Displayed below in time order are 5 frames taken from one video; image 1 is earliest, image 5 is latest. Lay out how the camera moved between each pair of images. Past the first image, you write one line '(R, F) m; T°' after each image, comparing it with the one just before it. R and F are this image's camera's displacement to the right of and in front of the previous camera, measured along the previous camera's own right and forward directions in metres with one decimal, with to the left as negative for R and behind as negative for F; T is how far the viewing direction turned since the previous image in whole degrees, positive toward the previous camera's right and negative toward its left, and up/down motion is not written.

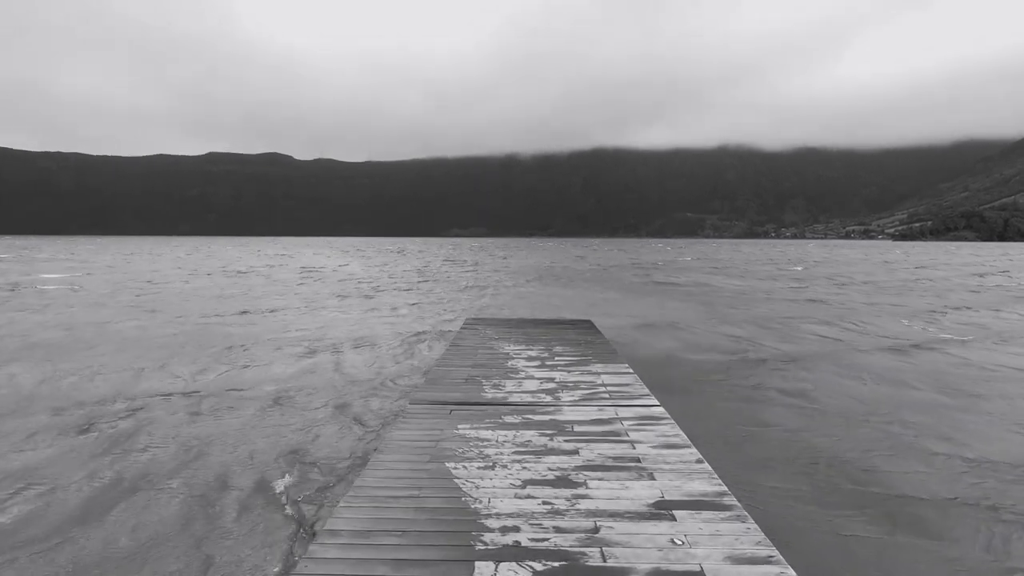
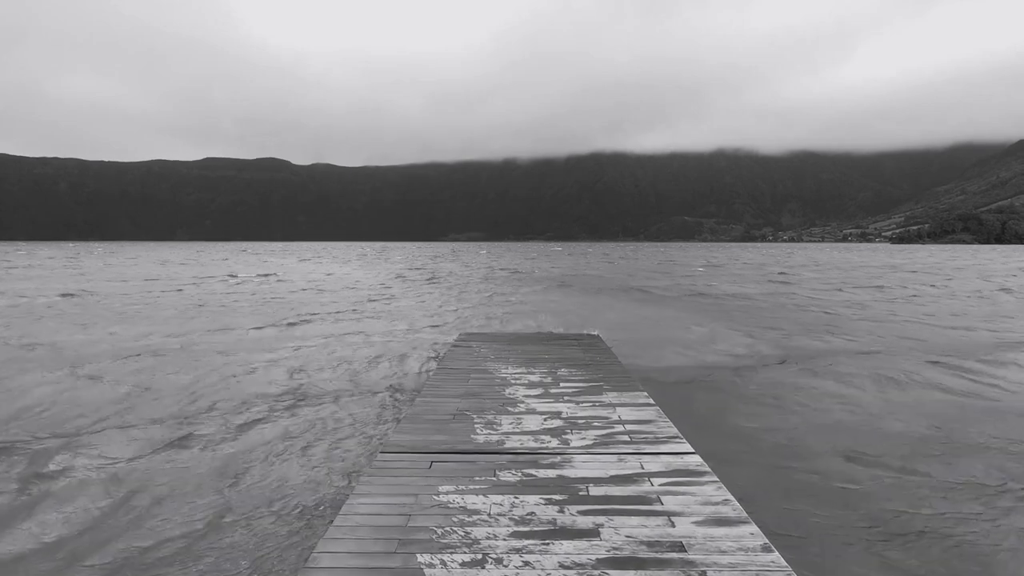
(0.0, +1.4) m; 0°
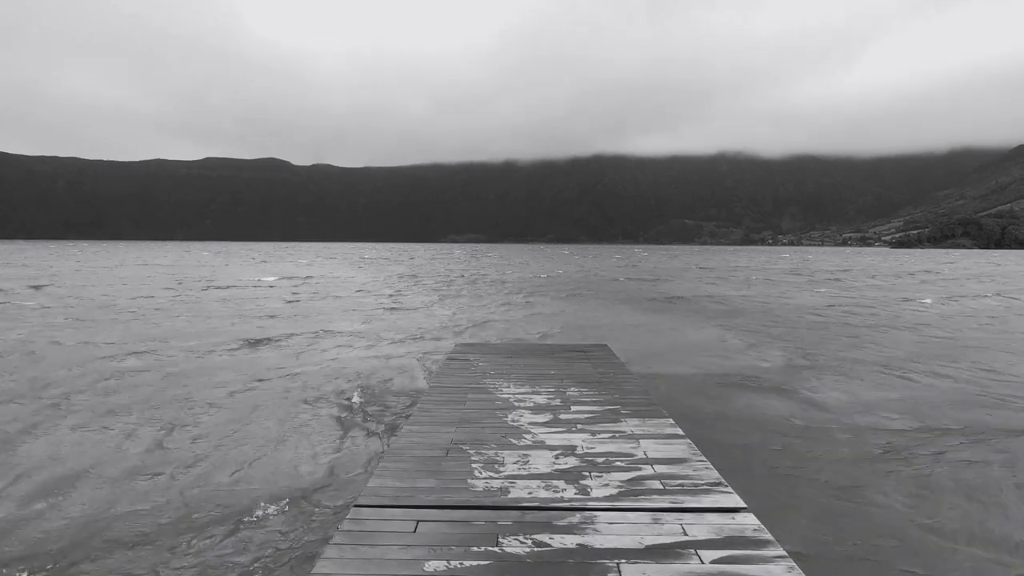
(-0.1, +1.1) m; 0°
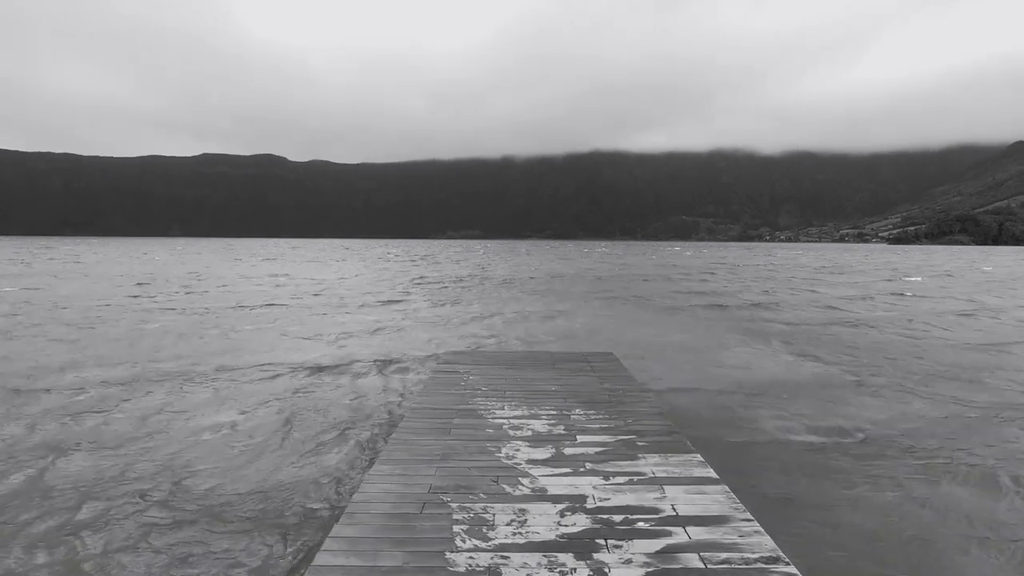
(0.0, +1.2) m; 0°
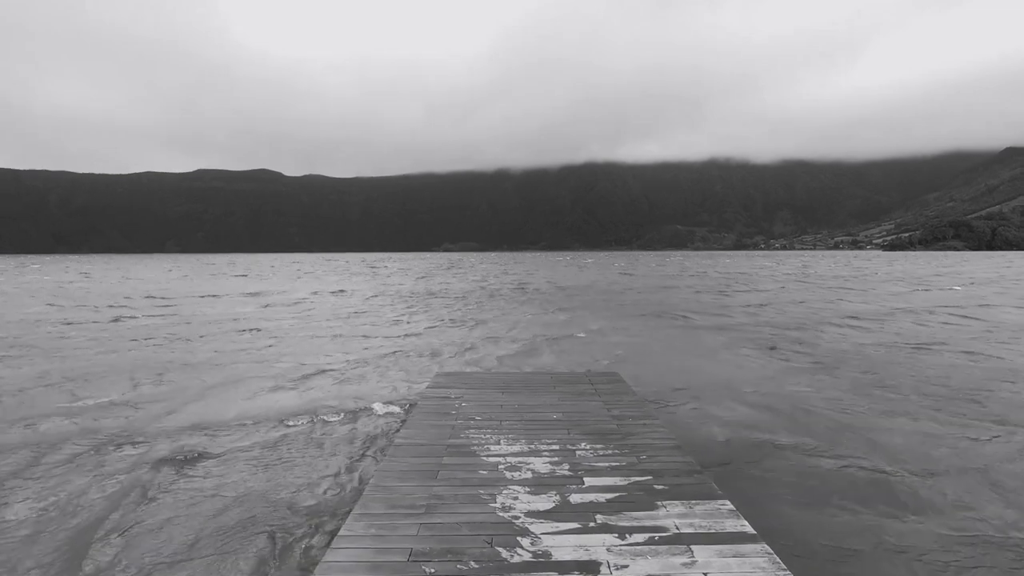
(0.0, +0.8) m; 0°
